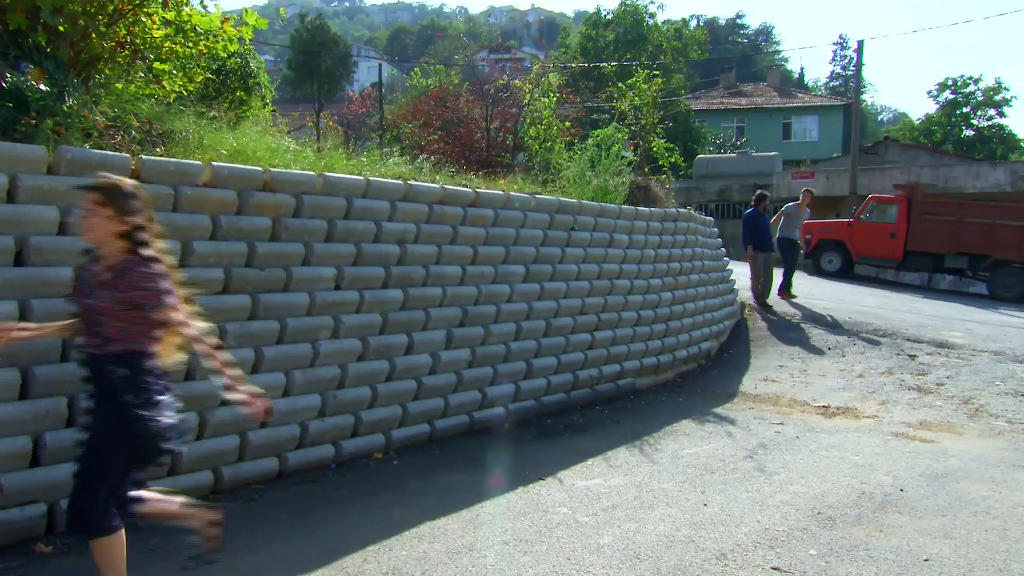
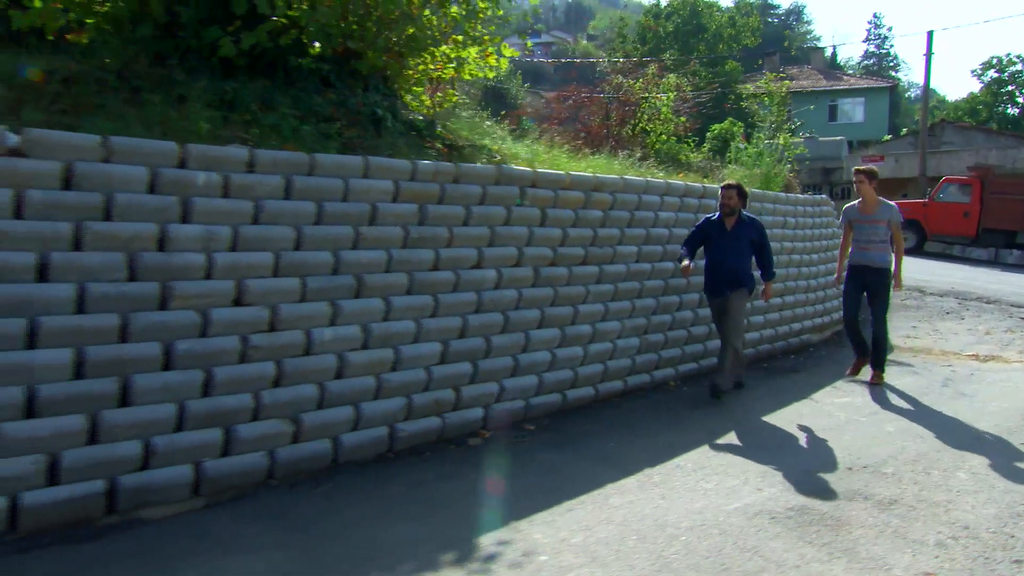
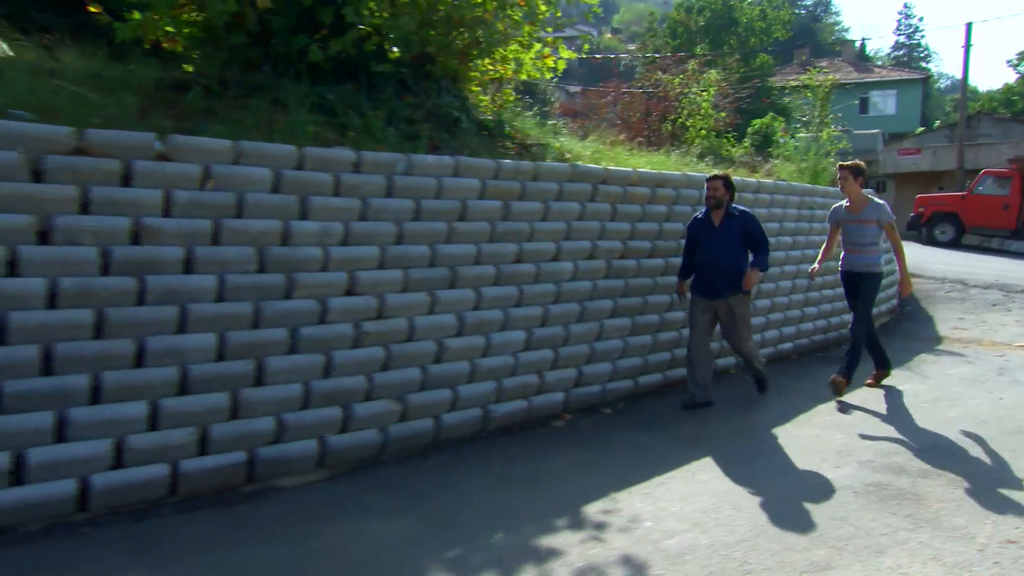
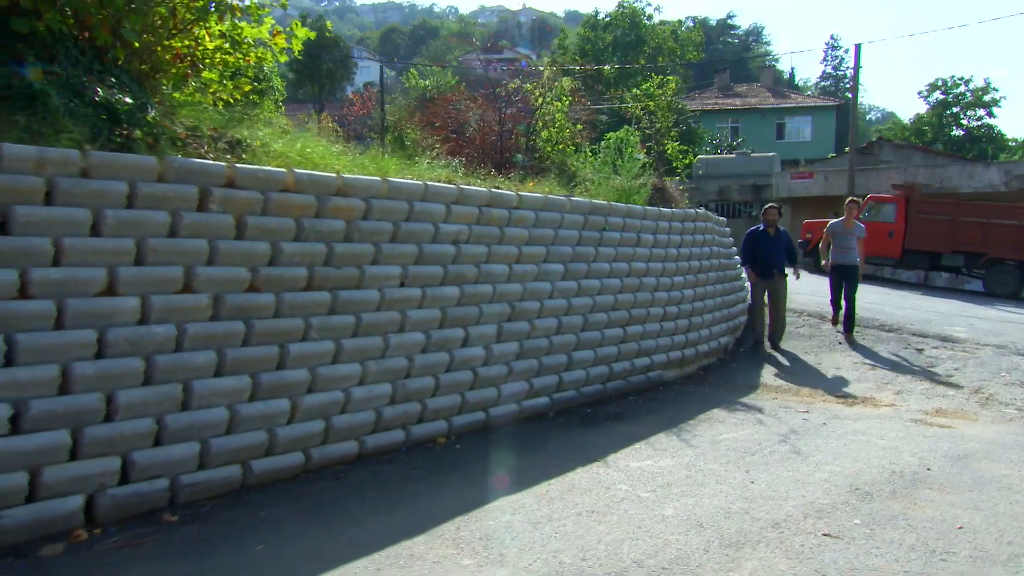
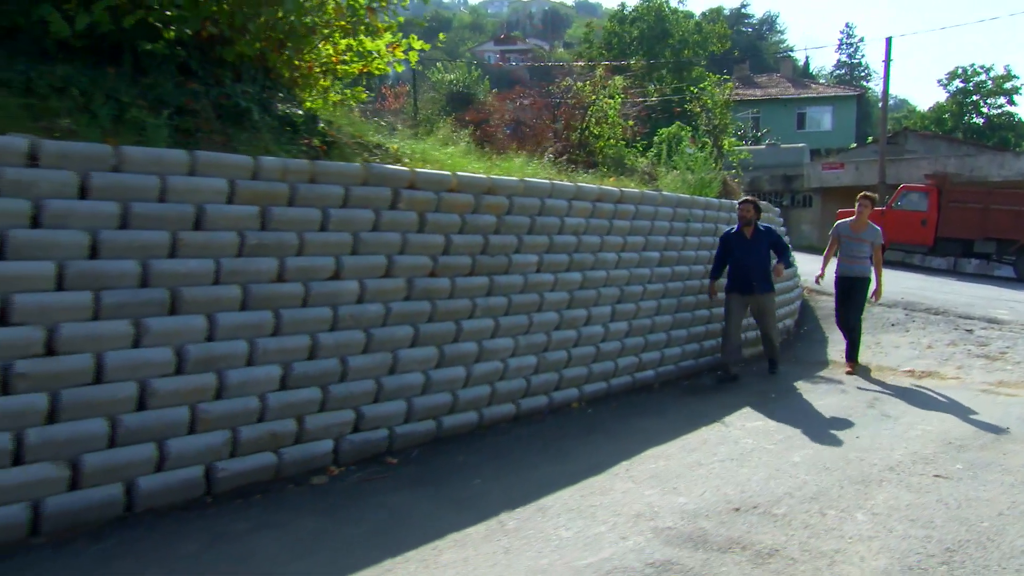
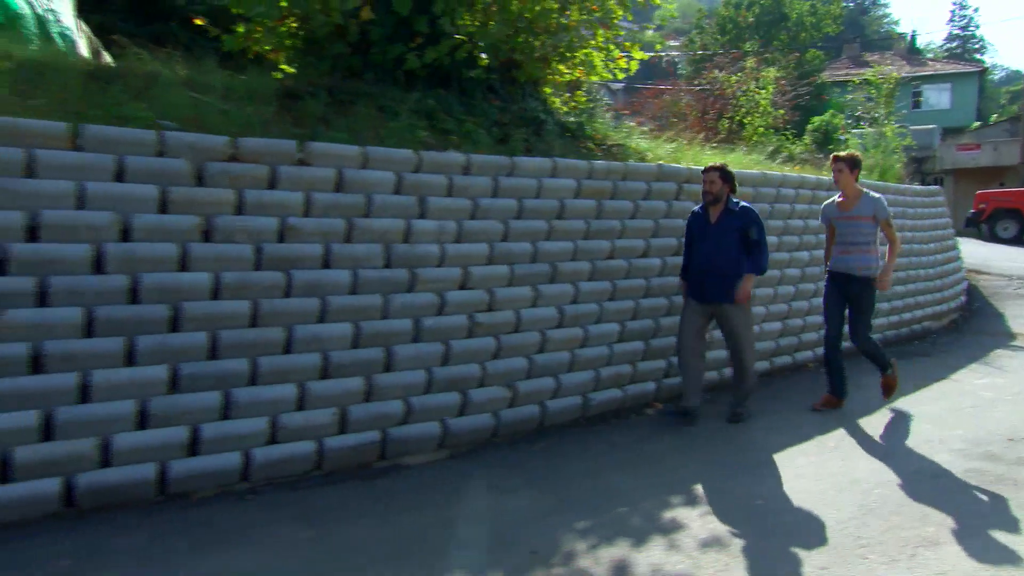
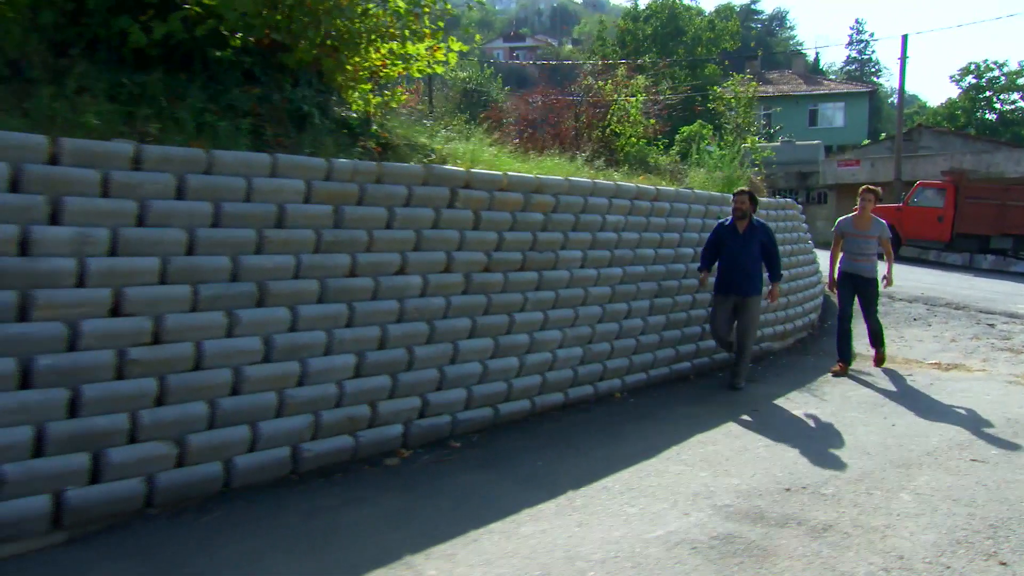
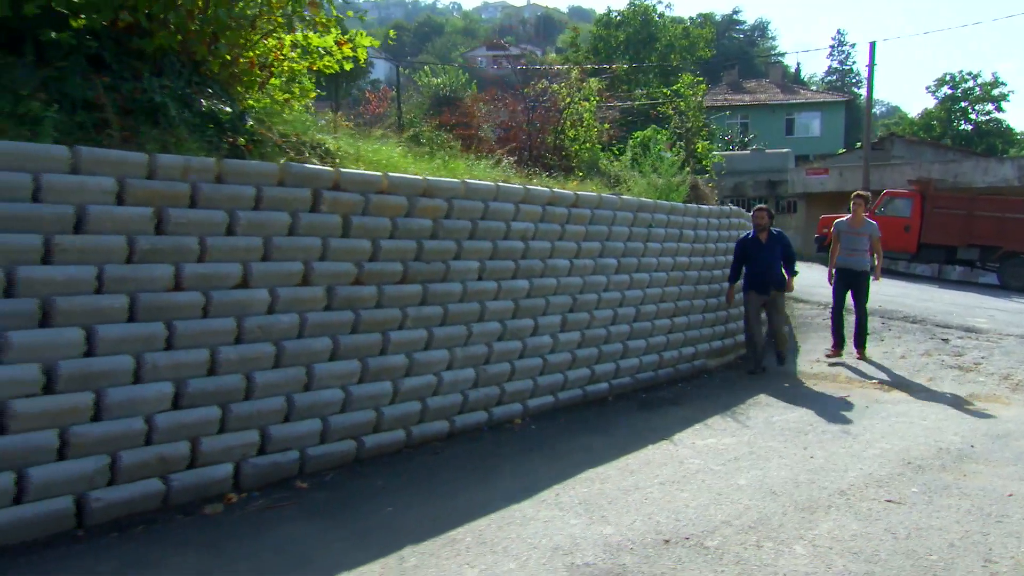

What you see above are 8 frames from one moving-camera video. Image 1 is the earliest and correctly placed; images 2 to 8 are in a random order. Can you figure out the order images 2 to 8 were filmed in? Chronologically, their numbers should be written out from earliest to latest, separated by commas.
4, 8, 5, 7, 2, 3, 6
